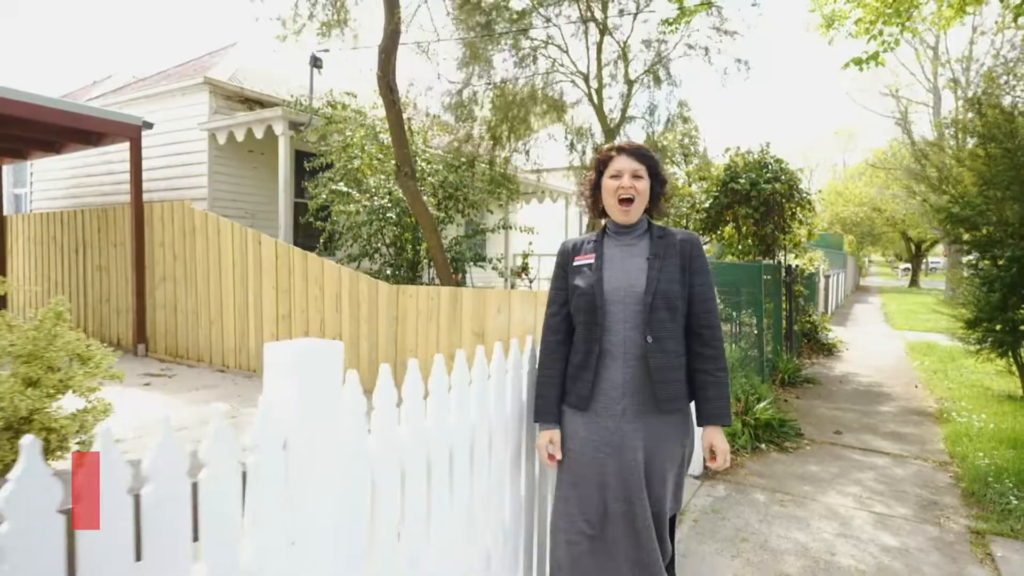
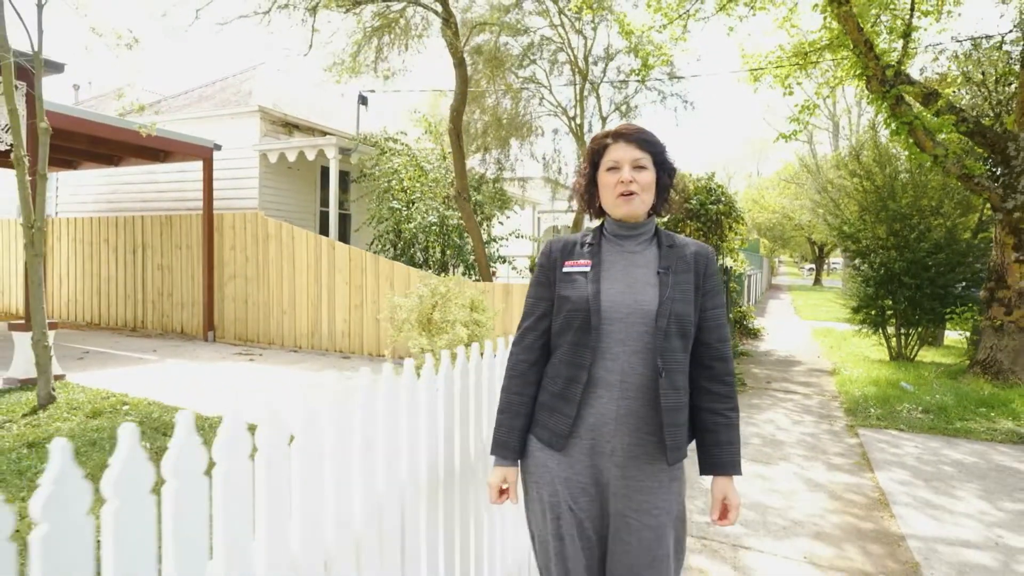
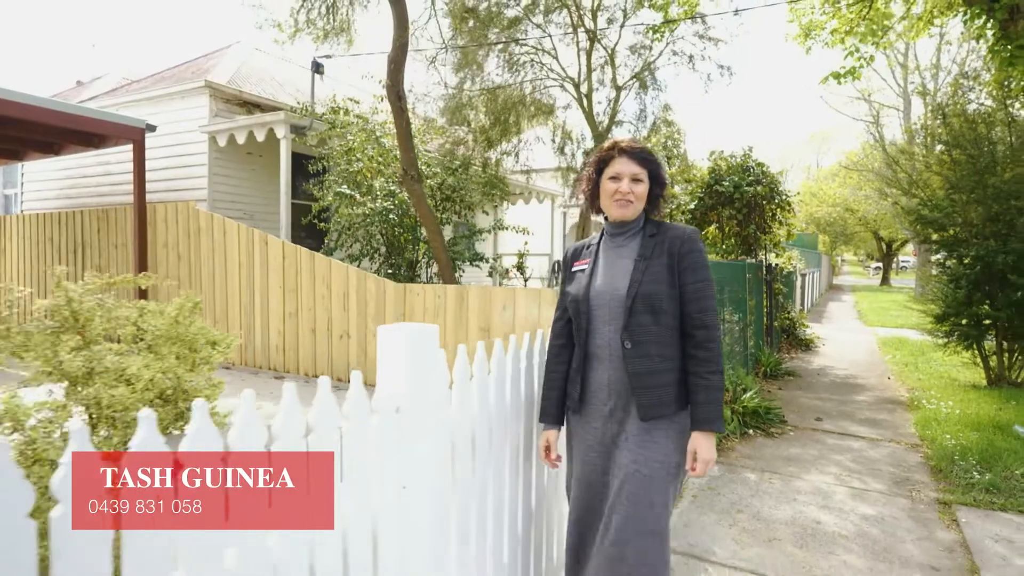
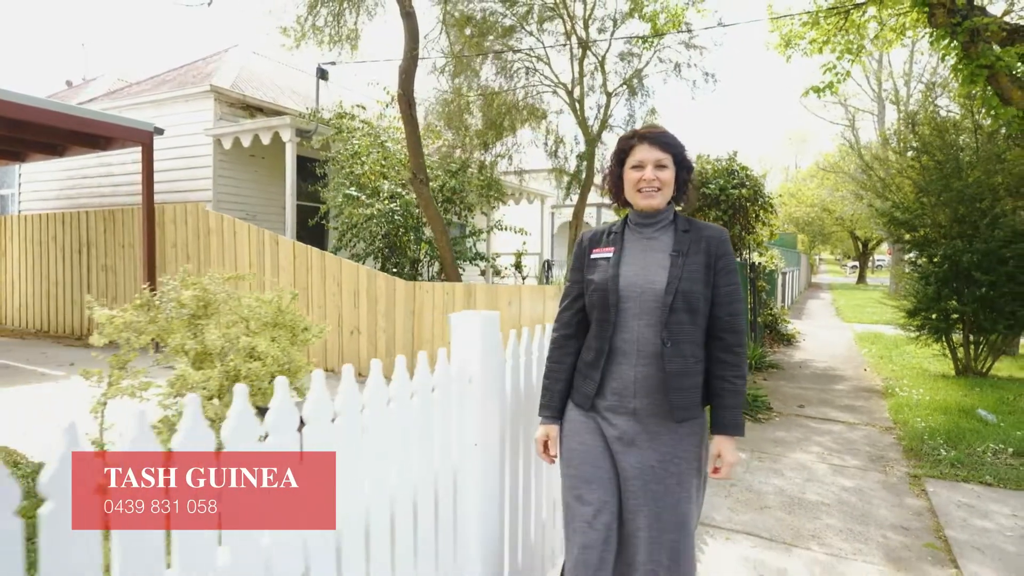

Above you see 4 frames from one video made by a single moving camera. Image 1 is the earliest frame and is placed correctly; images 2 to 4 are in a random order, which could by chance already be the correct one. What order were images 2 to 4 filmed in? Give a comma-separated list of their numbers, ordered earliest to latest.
3, 4, 2
